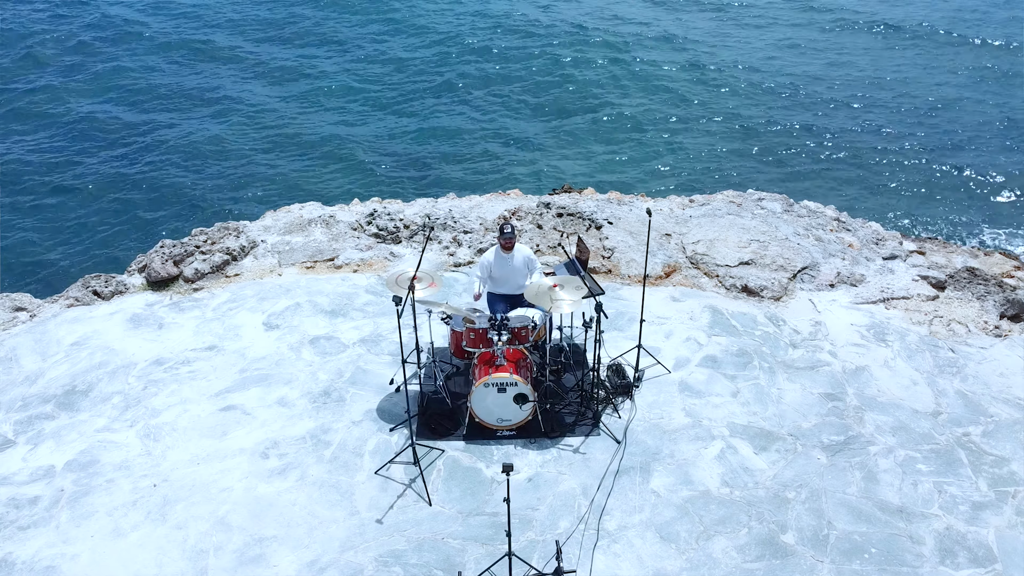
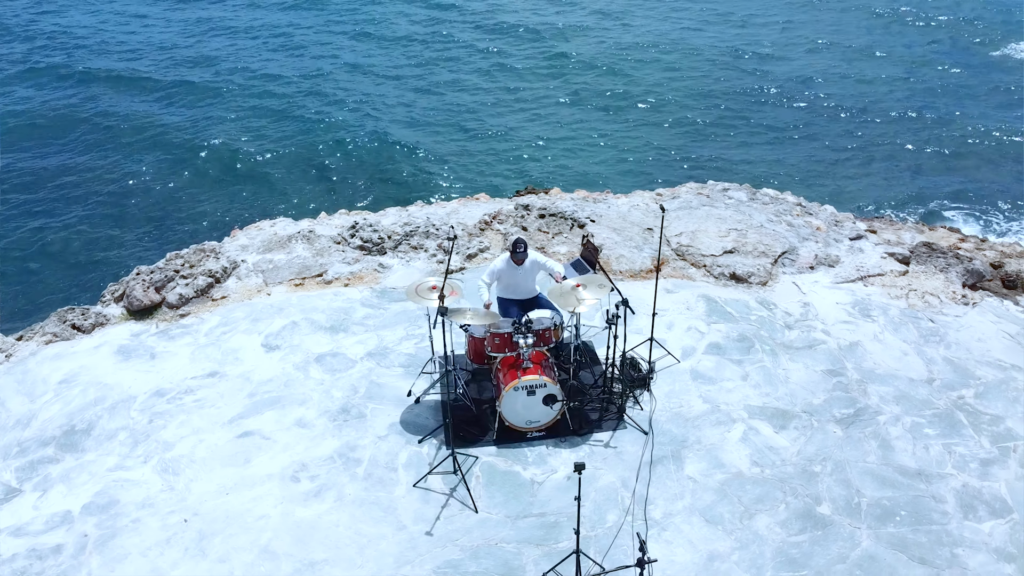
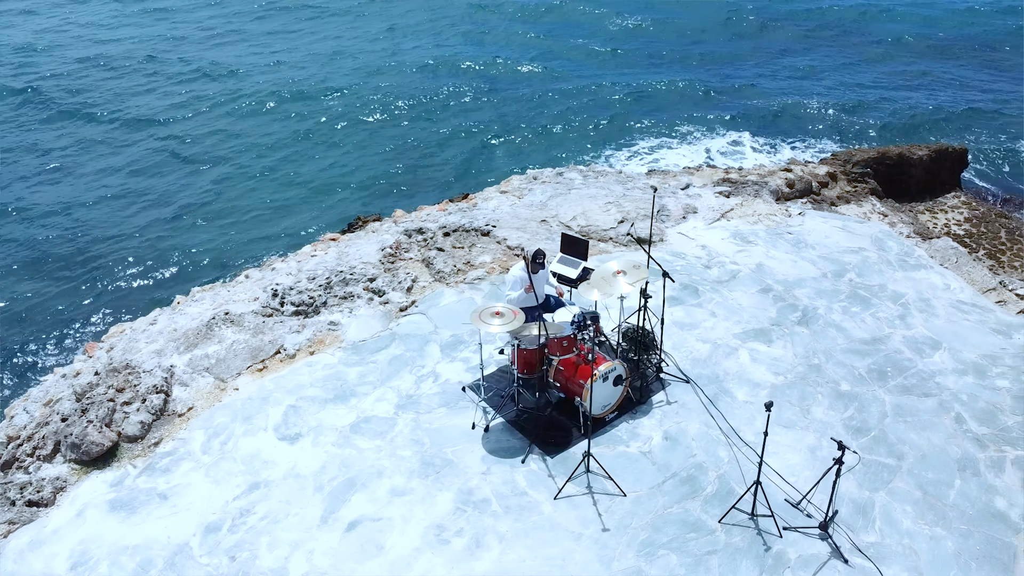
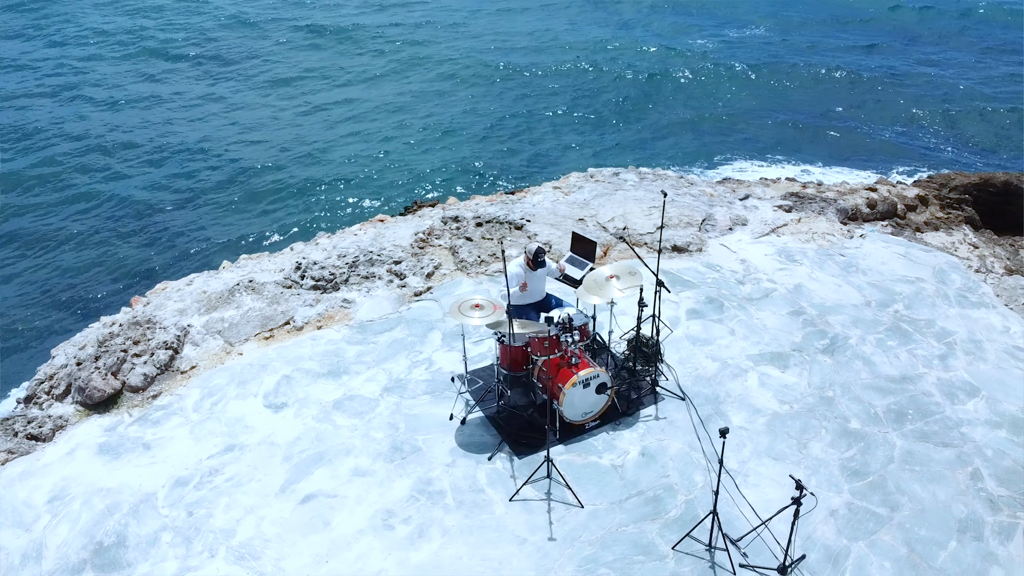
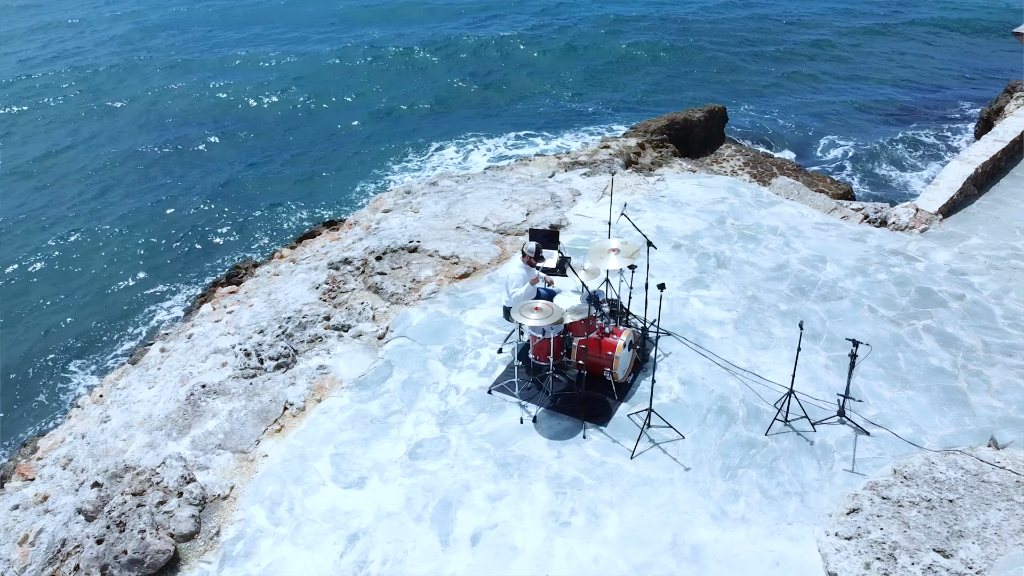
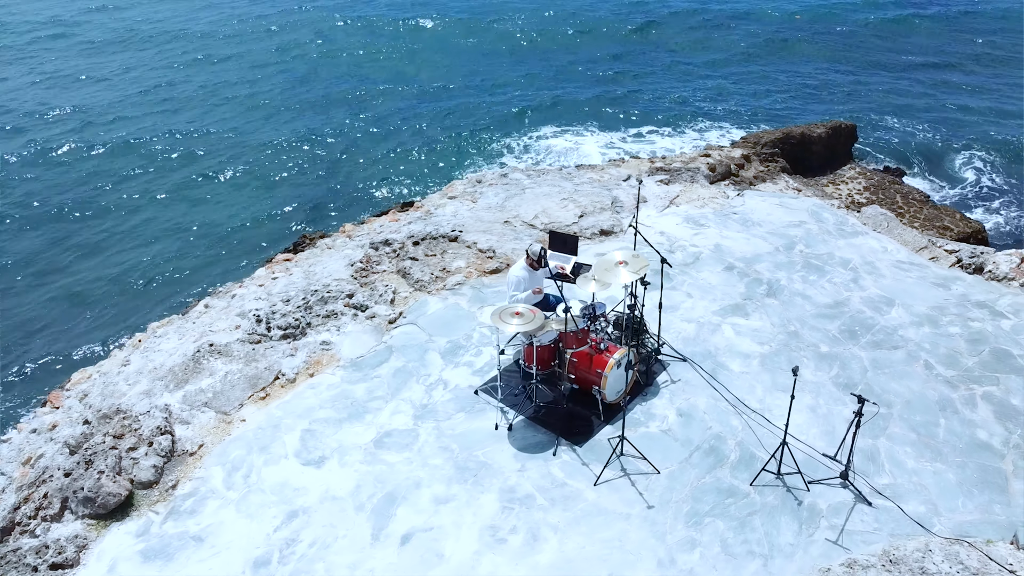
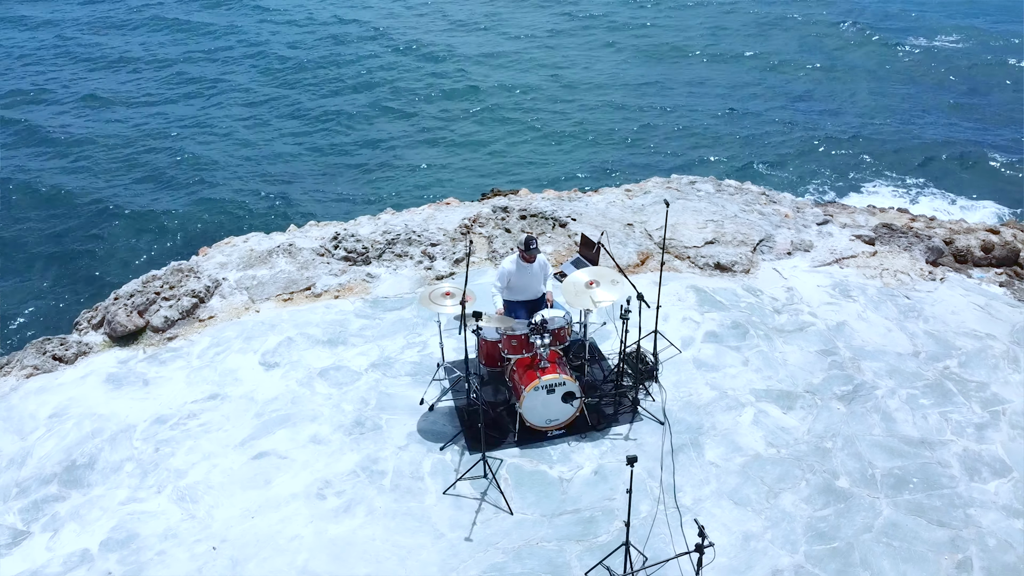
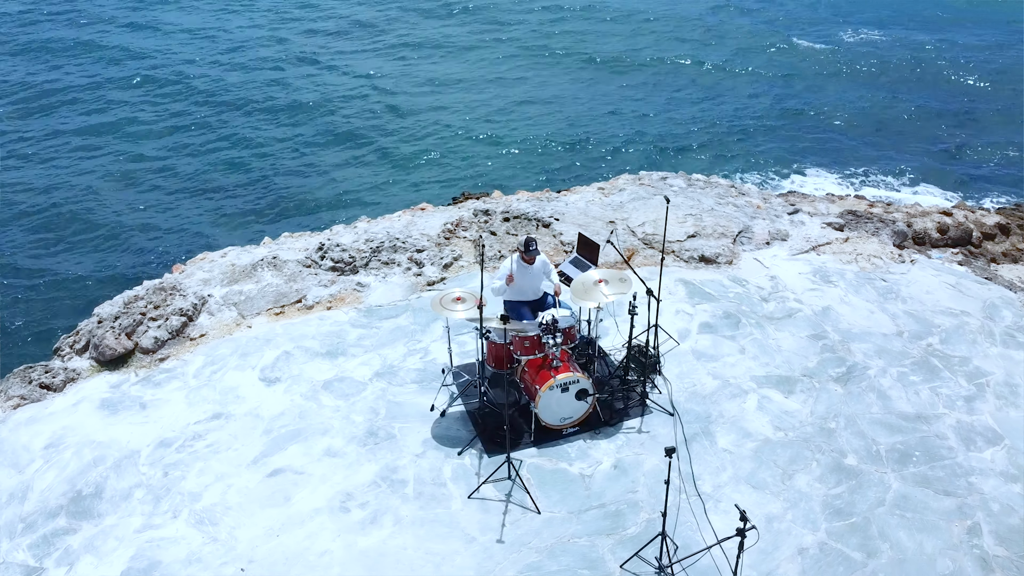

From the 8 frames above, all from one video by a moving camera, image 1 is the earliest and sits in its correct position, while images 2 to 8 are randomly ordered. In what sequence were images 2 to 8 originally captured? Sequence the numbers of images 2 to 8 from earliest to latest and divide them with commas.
2, 7, 8, 4, 3, 6, 5
